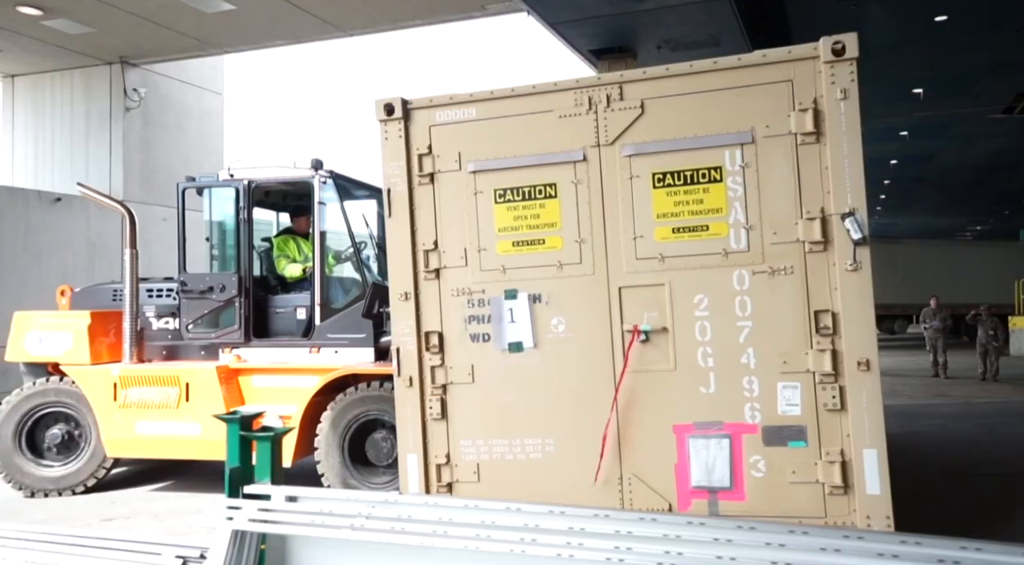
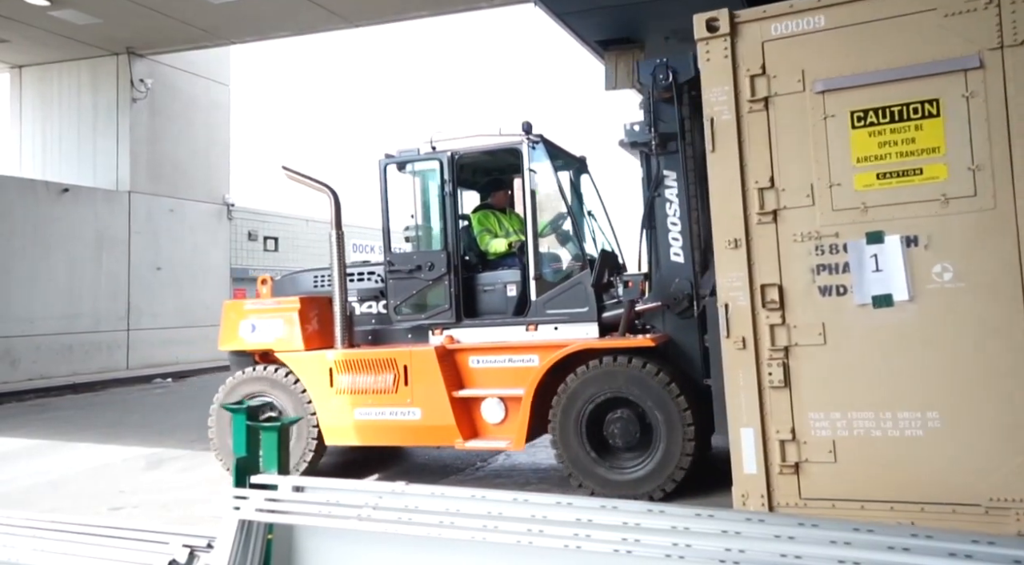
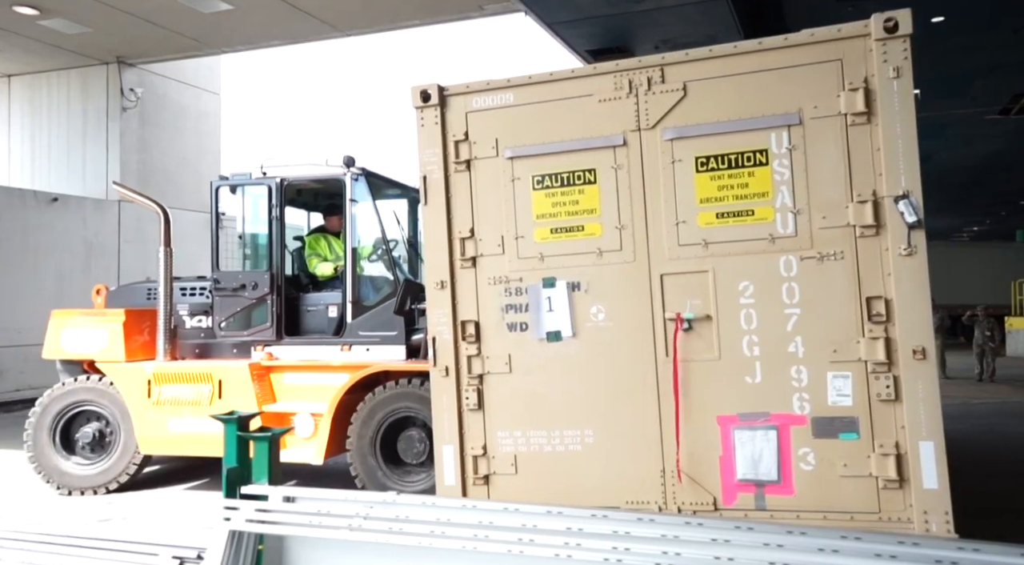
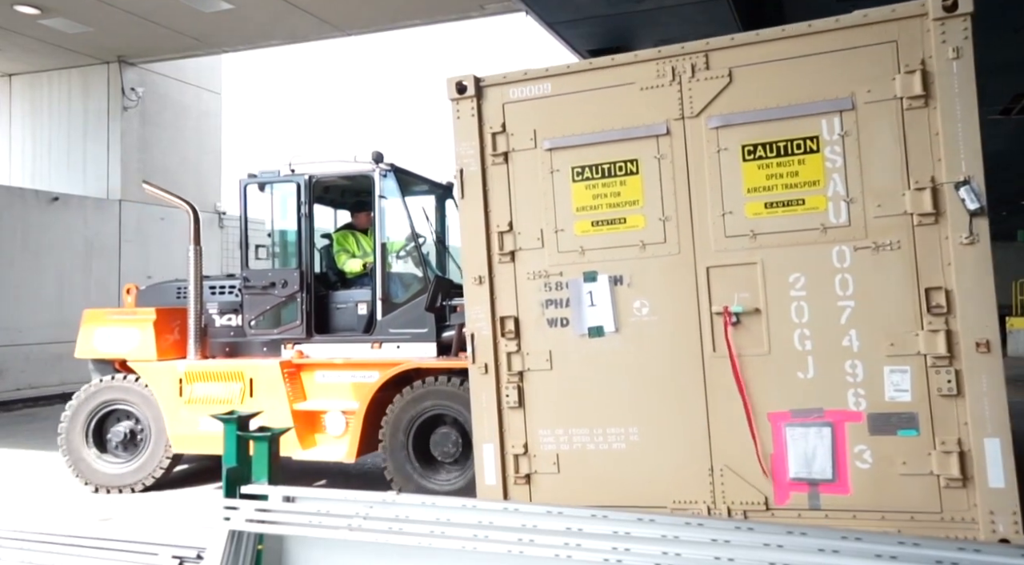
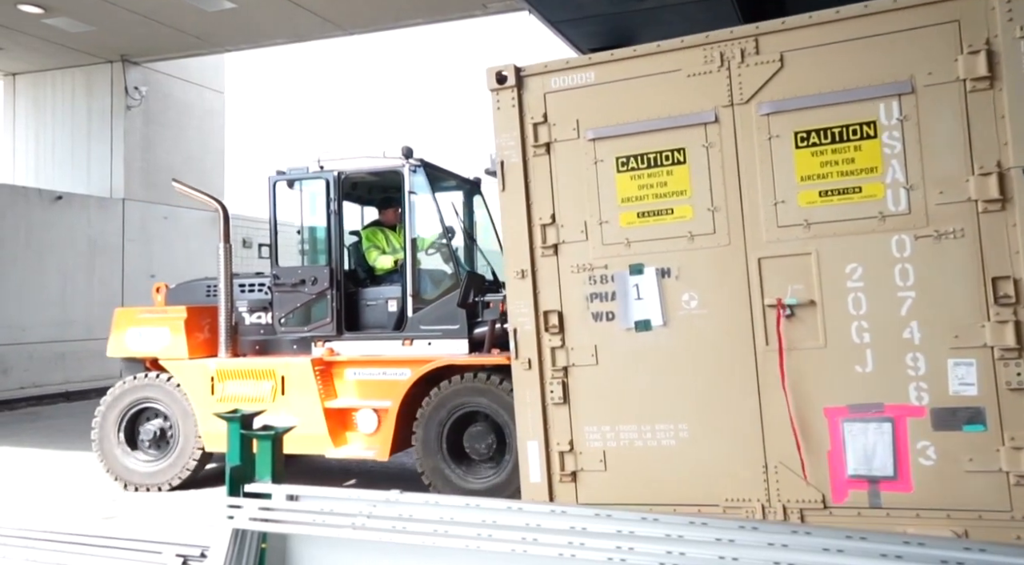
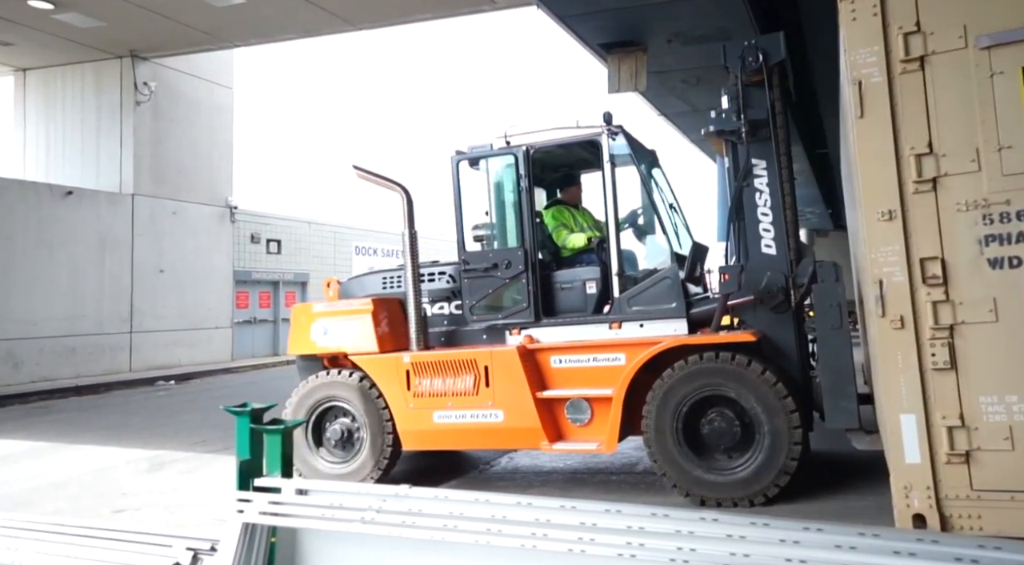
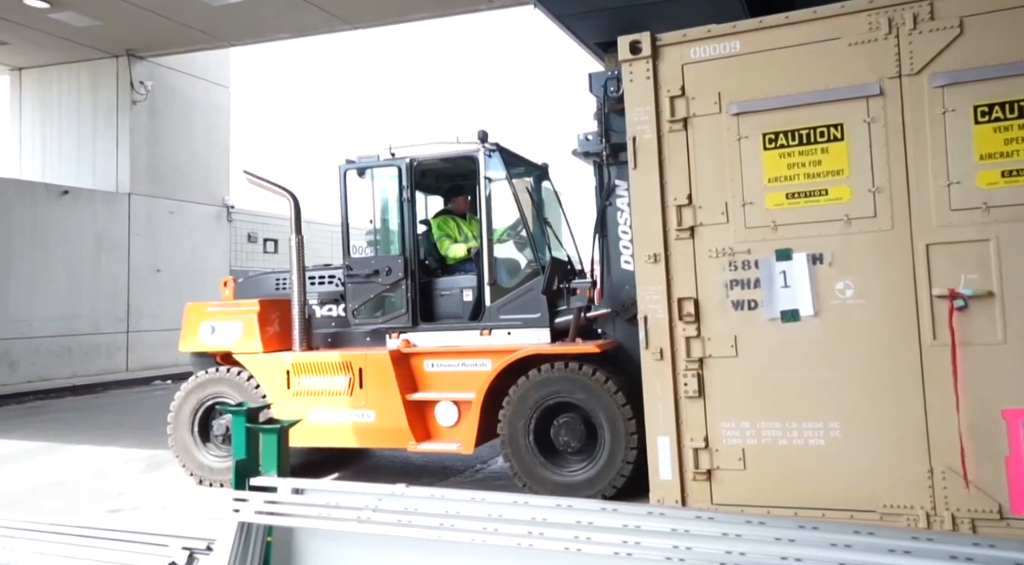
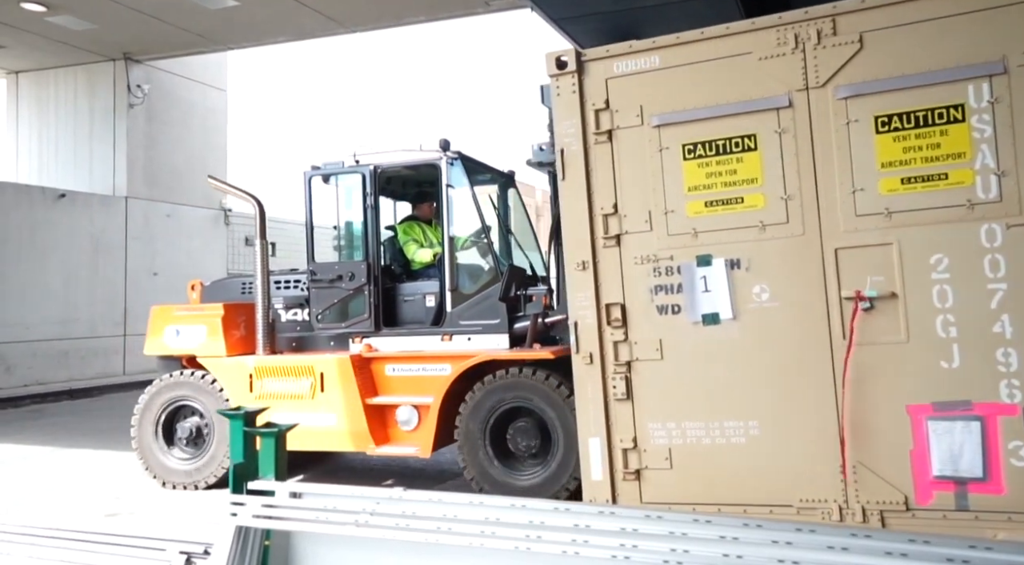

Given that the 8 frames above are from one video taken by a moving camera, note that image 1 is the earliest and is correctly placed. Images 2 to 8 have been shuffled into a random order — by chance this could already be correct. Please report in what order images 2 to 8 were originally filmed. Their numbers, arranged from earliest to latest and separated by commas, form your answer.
3, 4, 5, 8, 7, 2, 6
